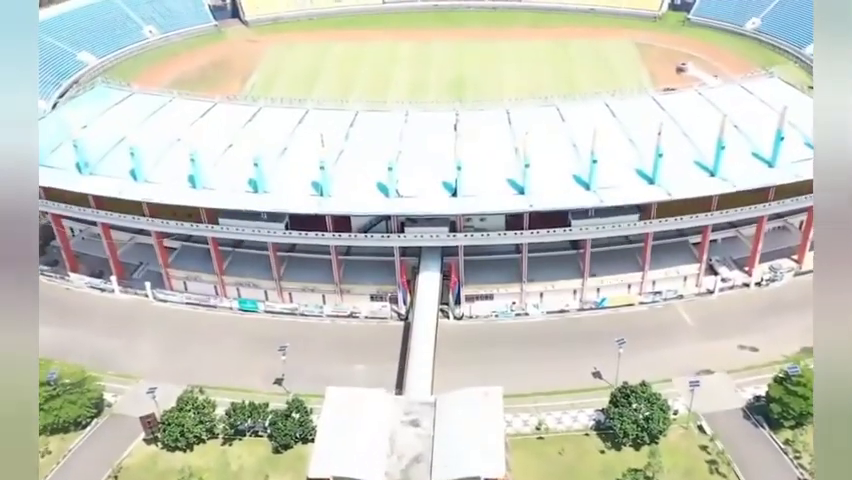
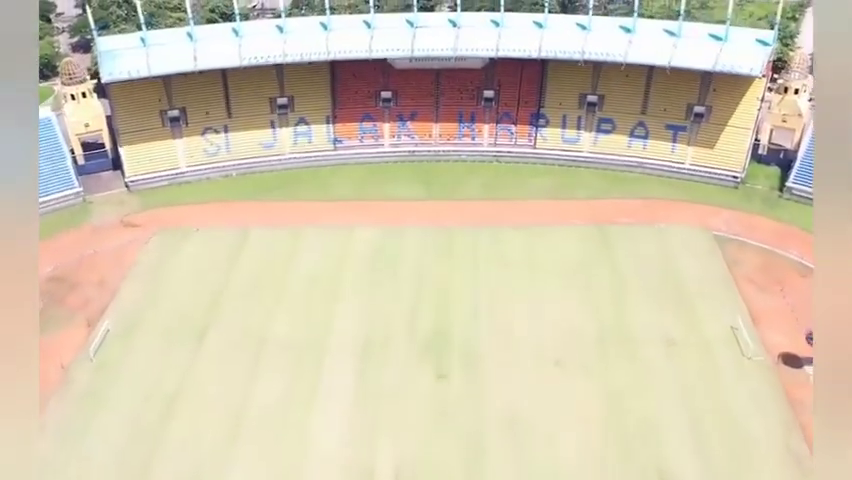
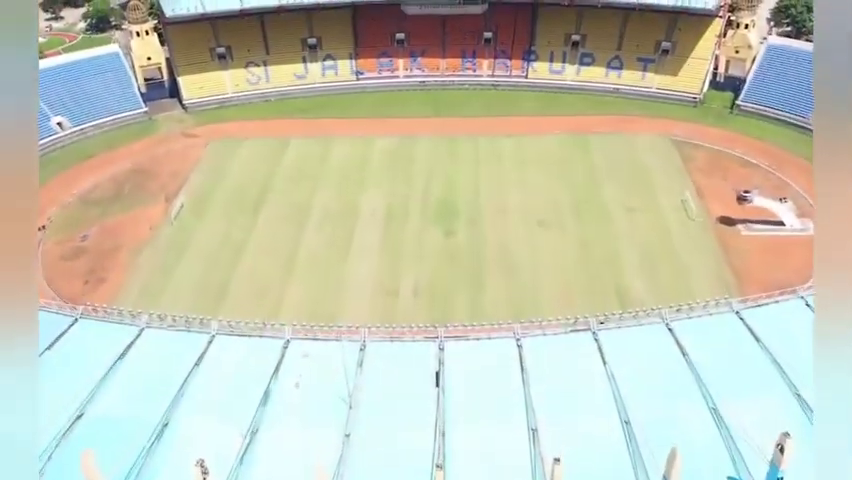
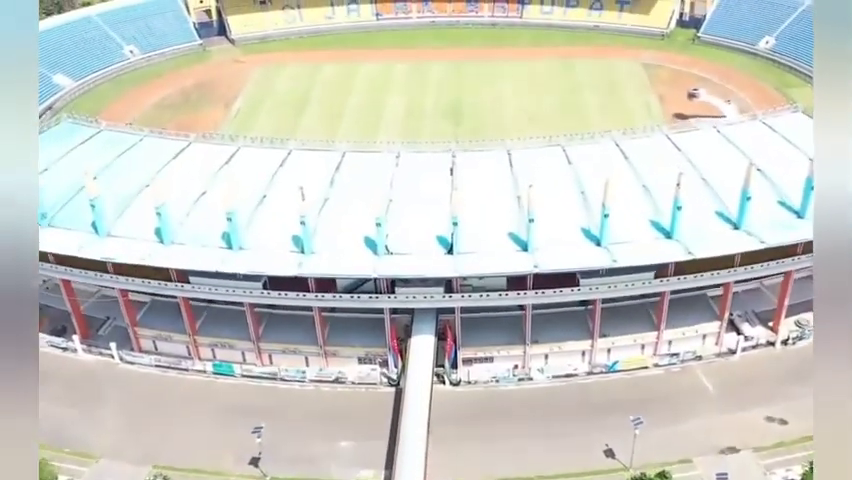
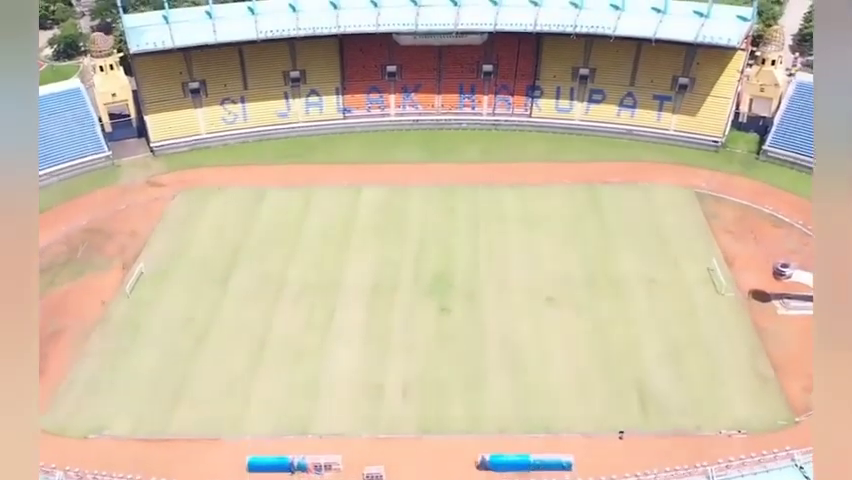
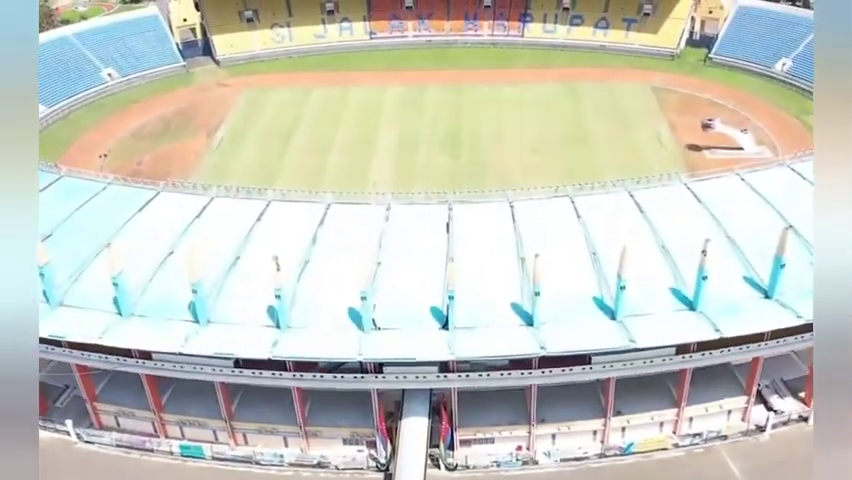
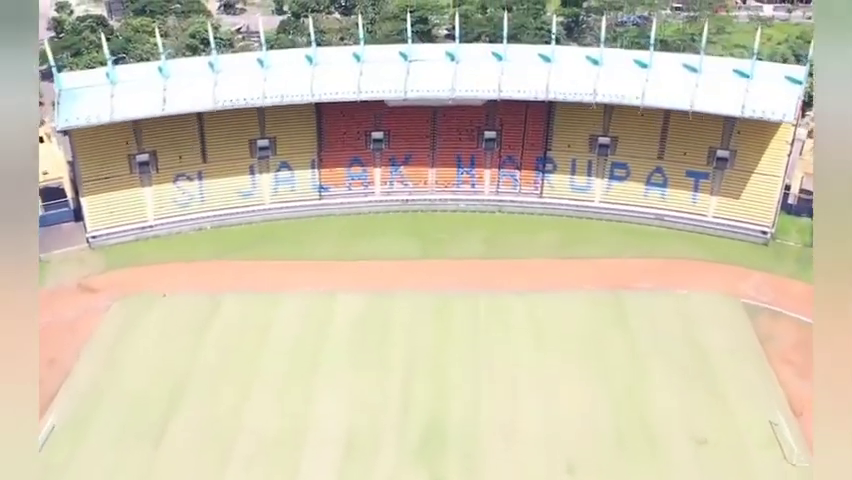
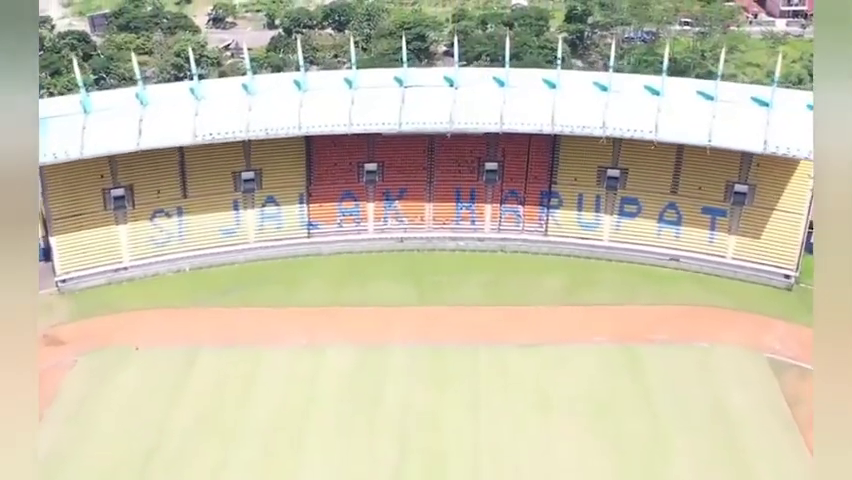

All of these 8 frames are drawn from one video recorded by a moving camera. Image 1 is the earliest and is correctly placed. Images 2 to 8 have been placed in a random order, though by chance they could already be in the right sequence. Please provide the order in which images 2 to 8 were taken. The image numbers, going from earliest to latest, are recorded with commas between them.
4, 6, 3, 5, 2, 7, 8
